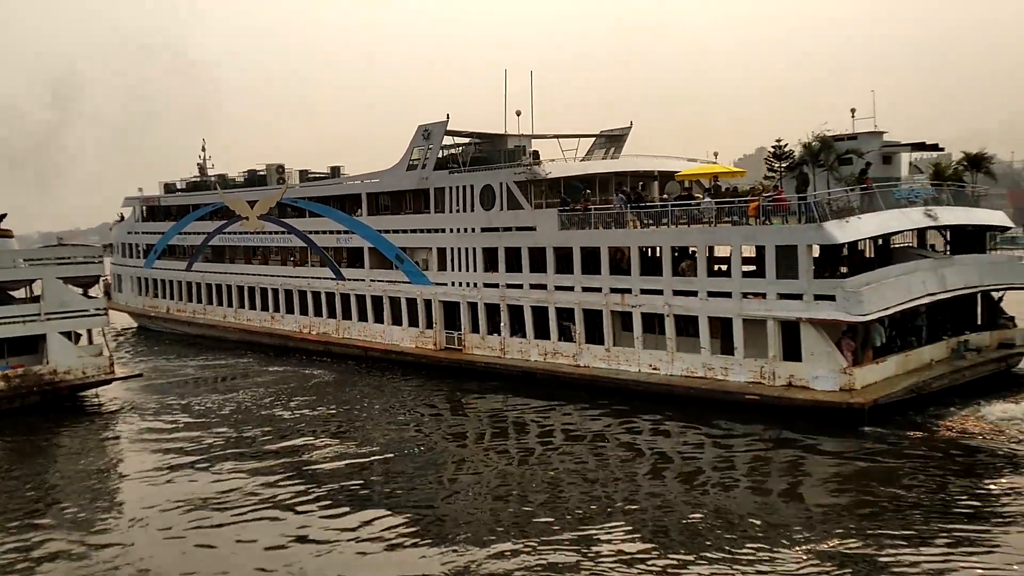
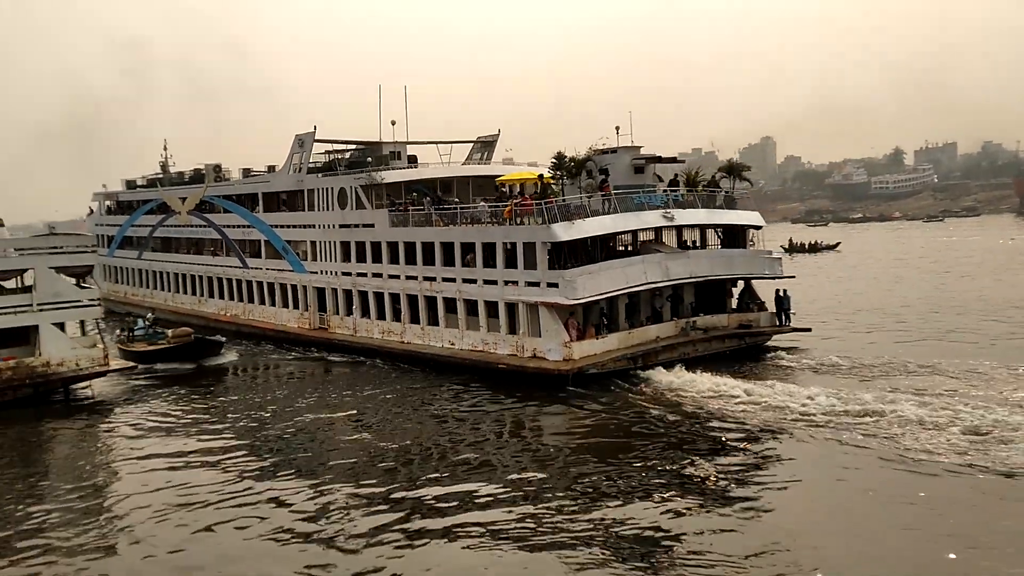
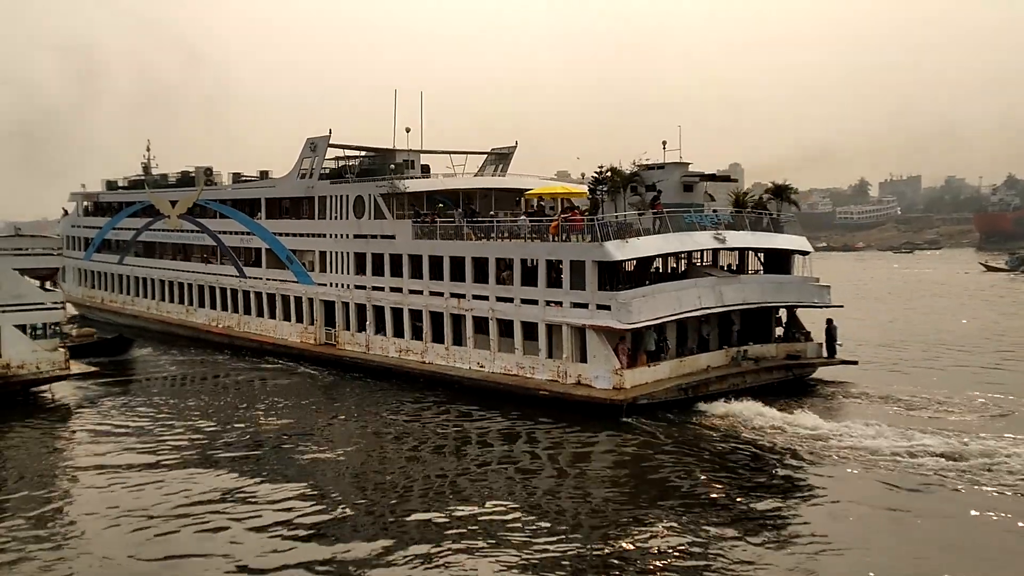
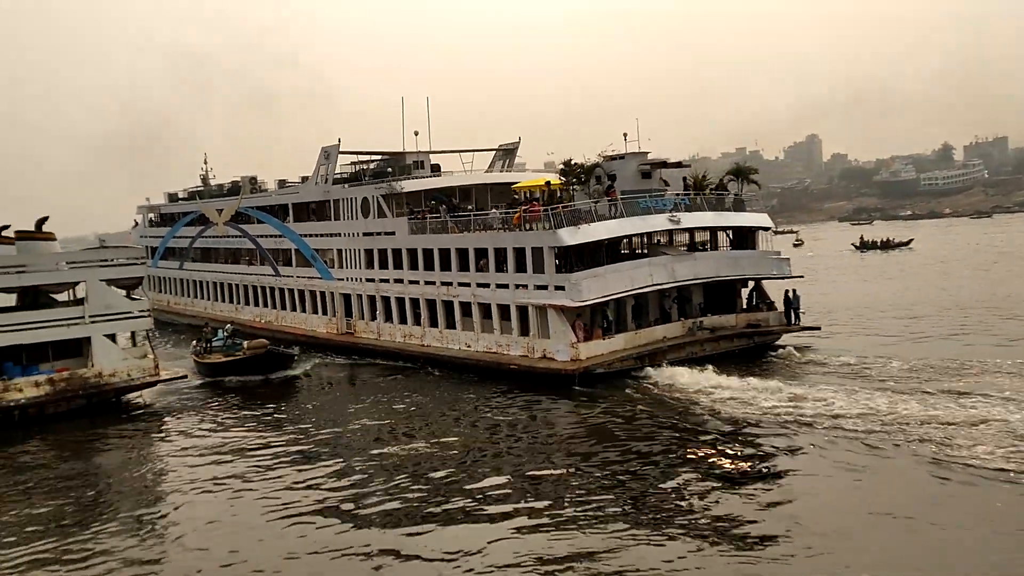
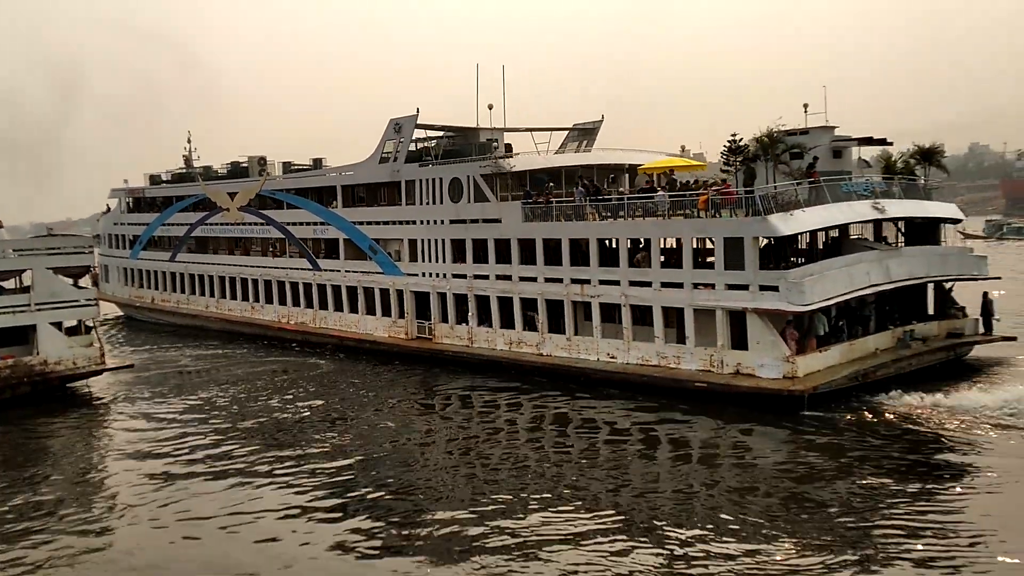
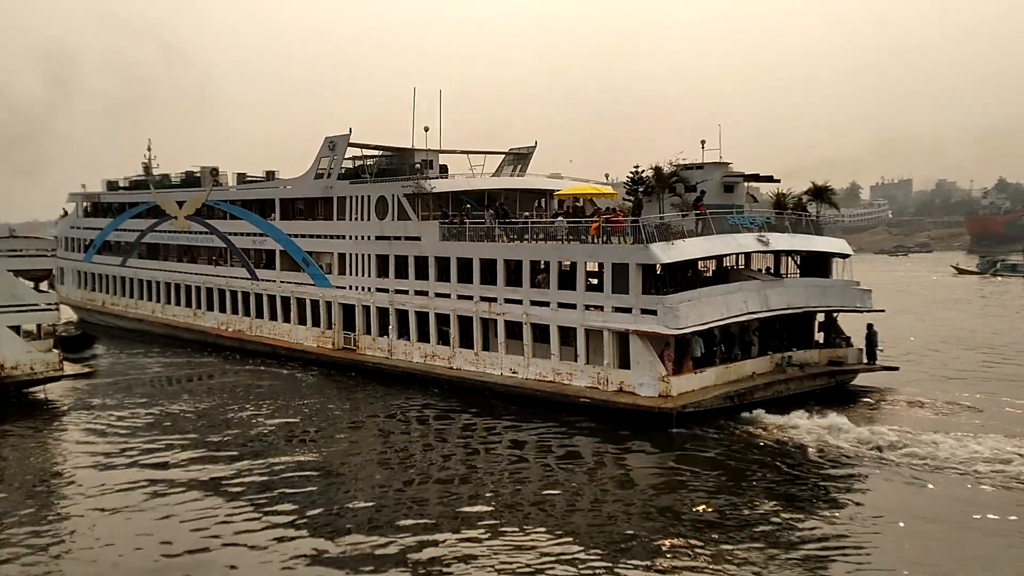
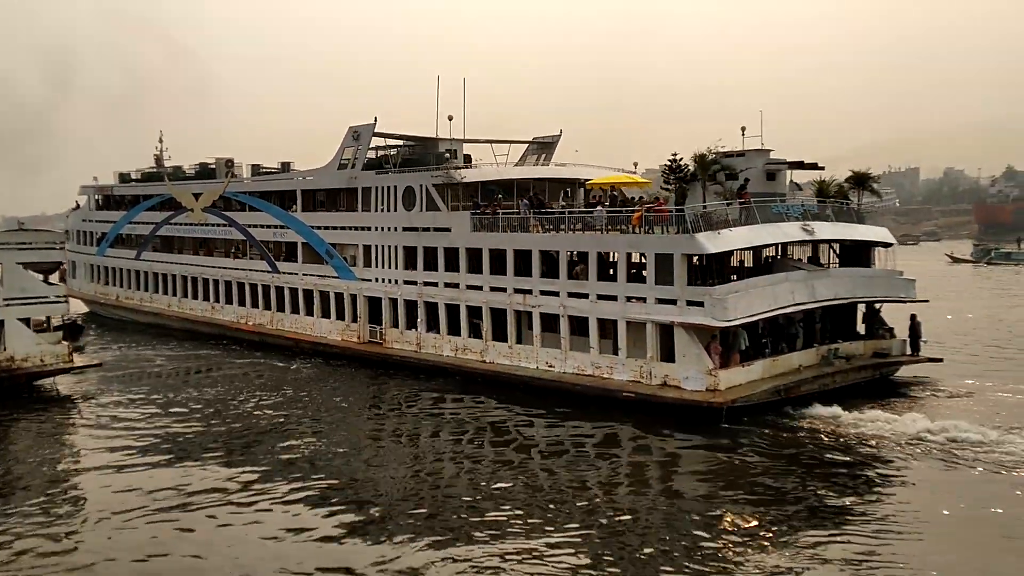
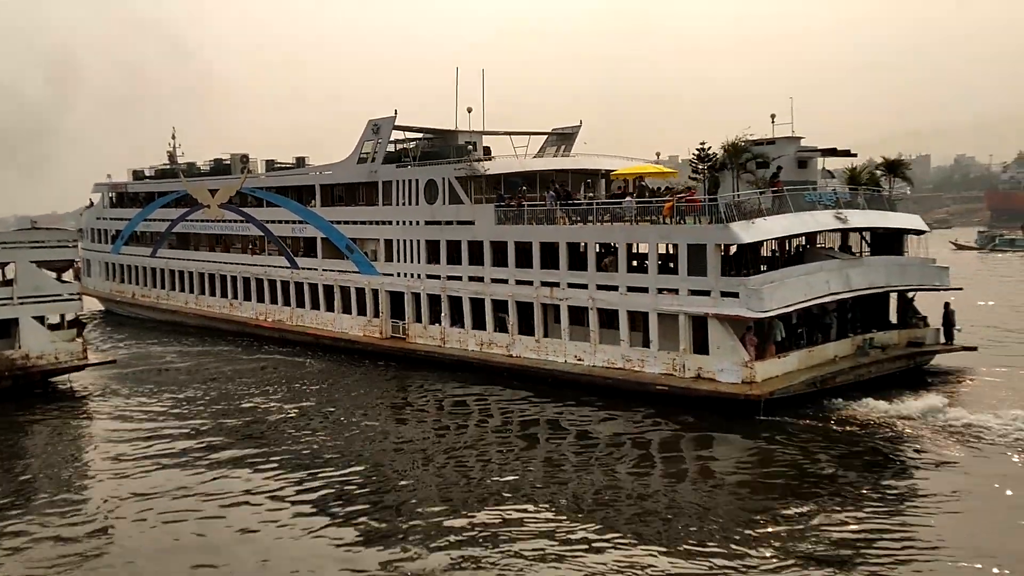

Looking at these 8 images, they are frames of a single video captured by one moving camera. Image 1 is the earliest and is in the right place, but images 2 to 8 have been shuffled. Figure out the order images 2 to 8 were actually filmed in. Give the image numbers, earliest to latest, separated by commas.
5, 8, 7, 6, 3, 2, 4
